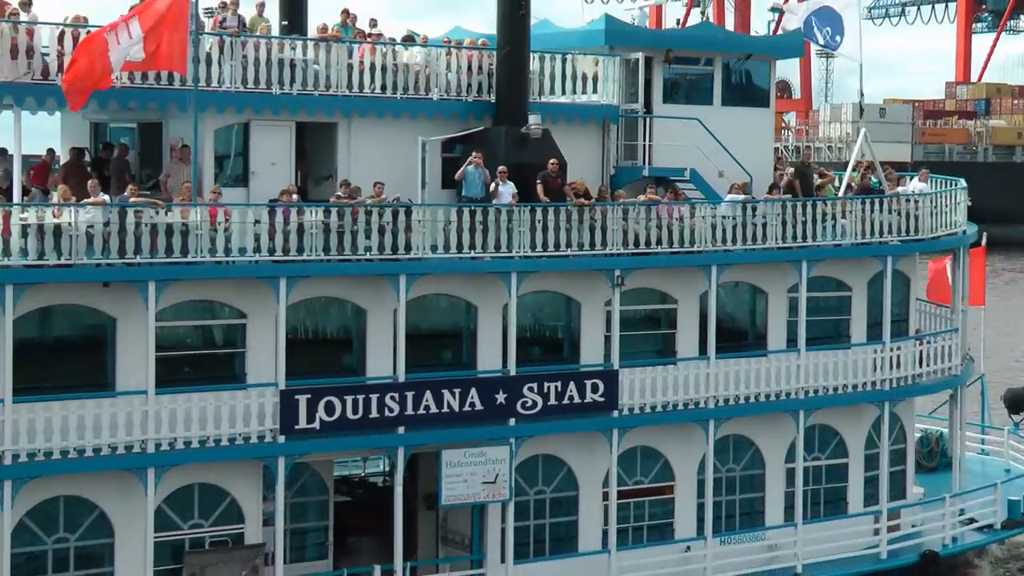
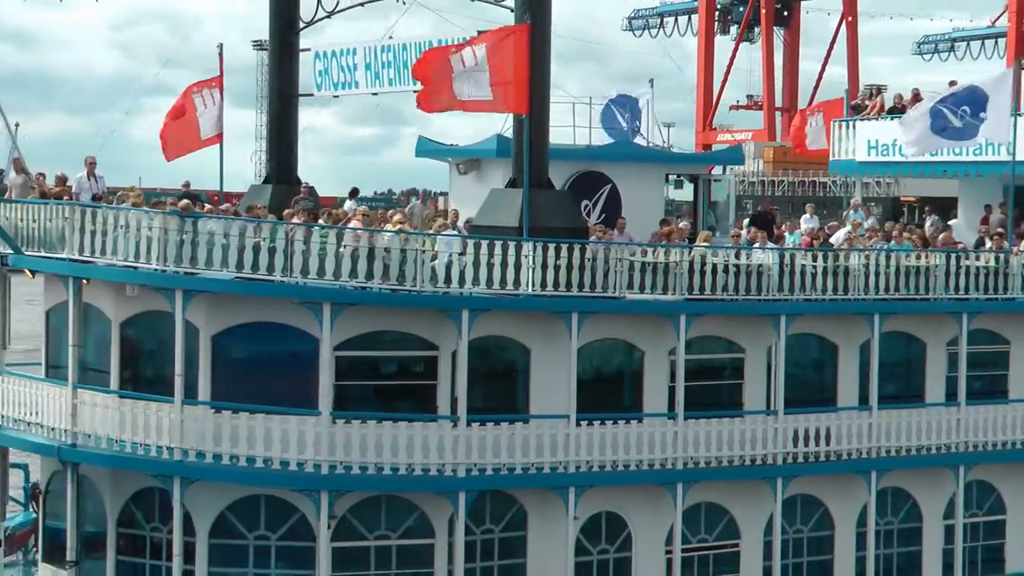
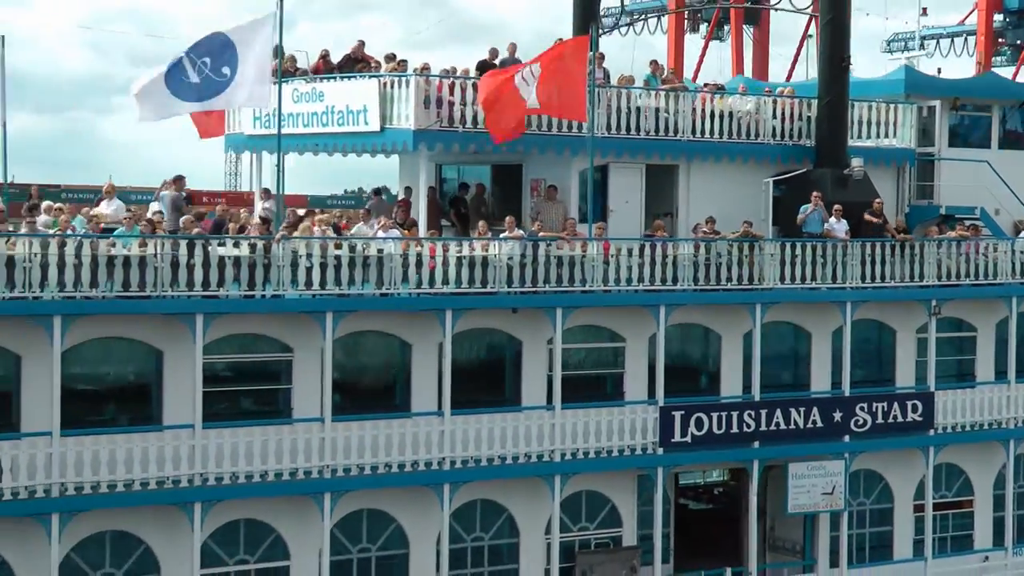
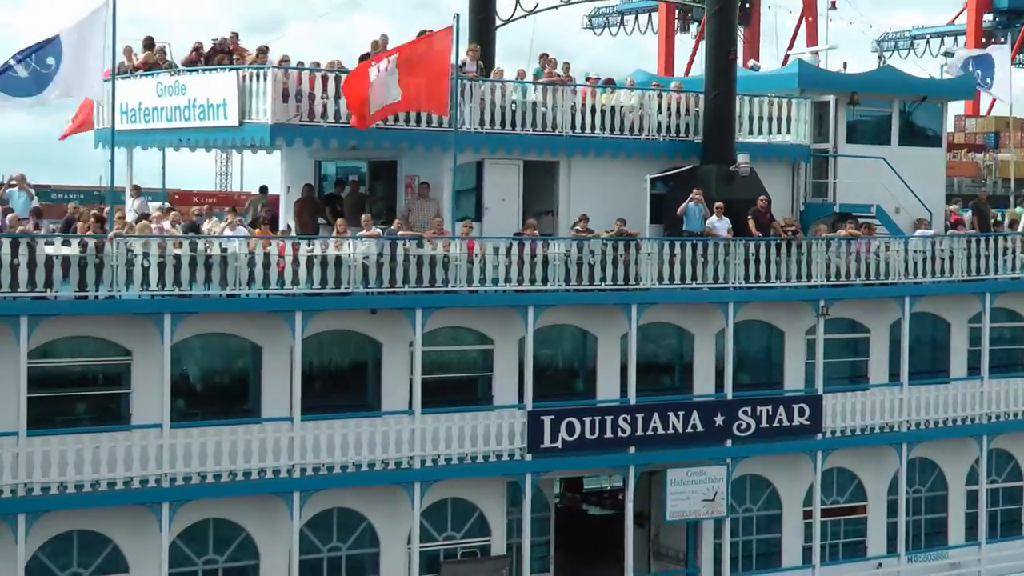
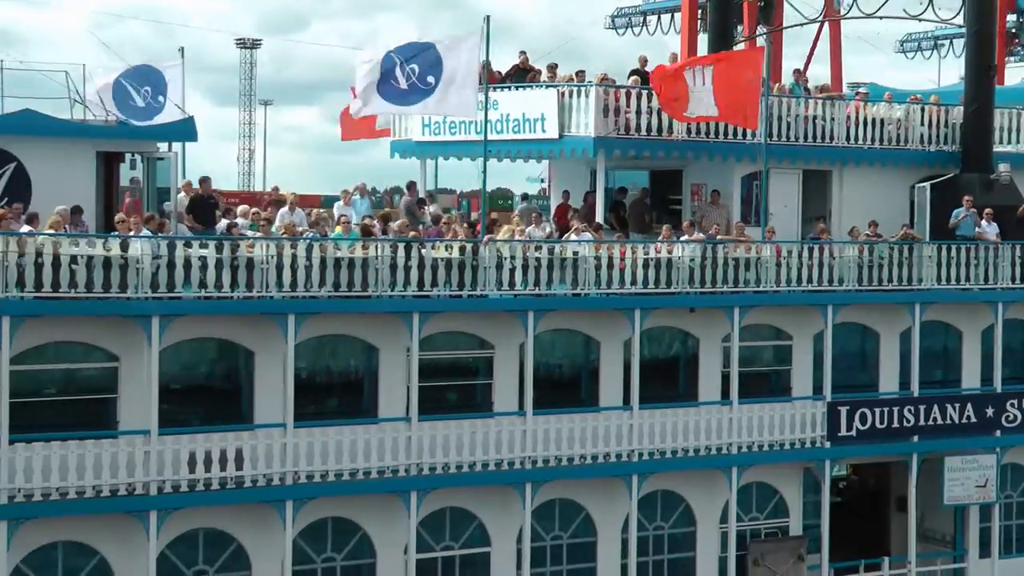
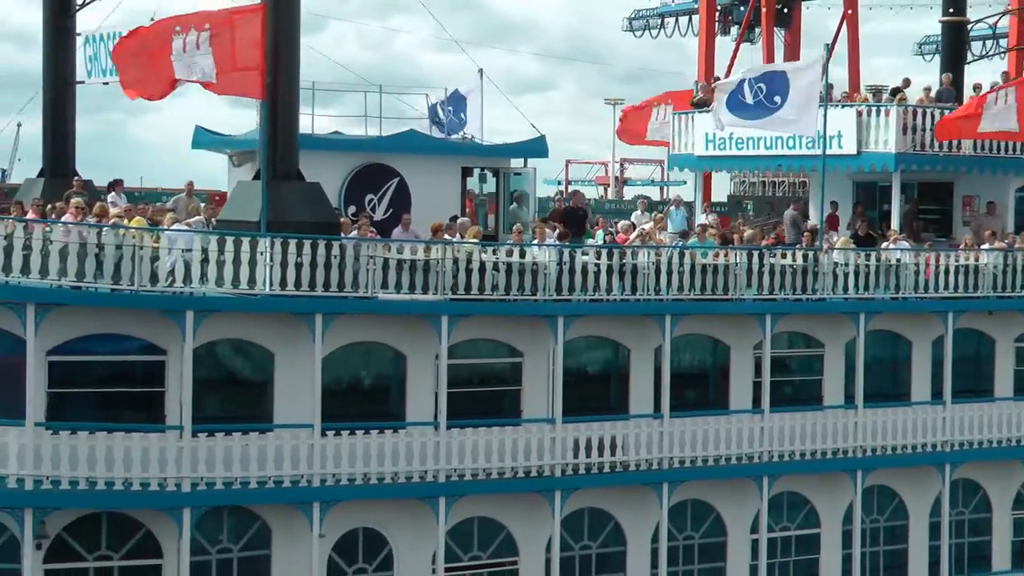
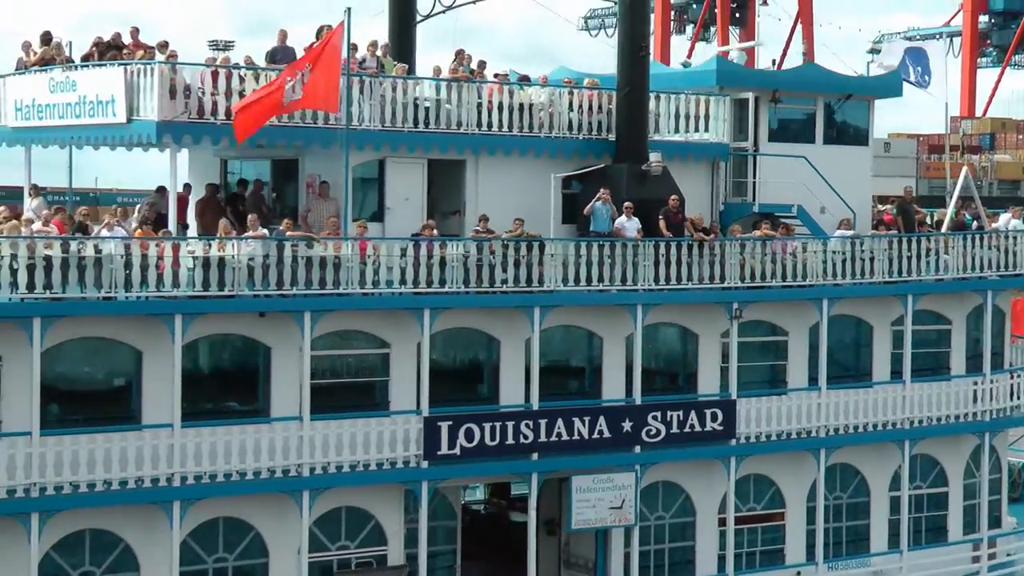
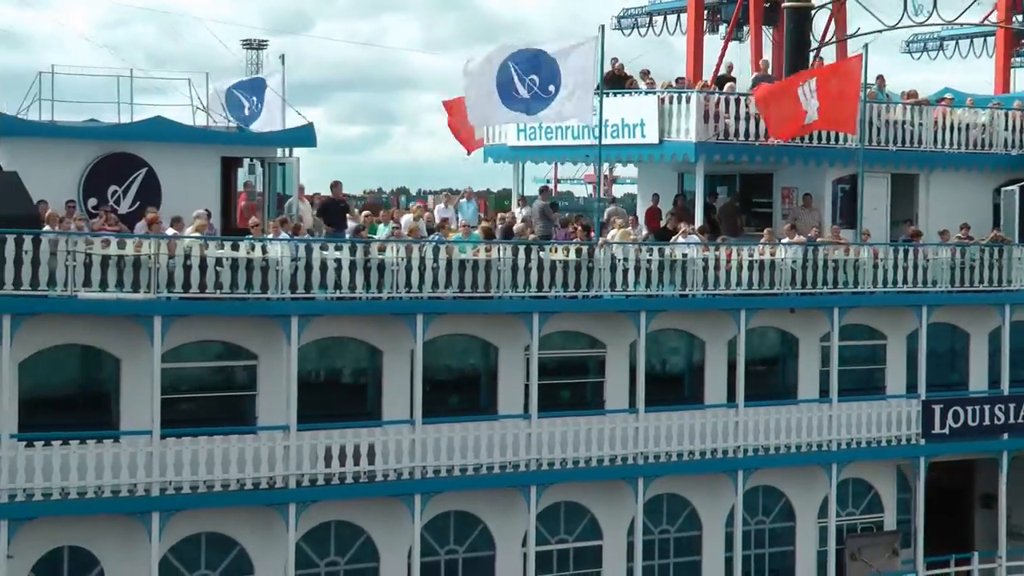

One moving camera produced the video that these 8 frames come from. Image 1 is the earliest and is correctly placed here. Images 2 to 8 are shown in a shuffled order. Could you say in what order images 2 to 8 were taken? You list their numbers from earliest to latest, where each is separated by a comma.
7, 4, 3, 5, 8, 6, 2
